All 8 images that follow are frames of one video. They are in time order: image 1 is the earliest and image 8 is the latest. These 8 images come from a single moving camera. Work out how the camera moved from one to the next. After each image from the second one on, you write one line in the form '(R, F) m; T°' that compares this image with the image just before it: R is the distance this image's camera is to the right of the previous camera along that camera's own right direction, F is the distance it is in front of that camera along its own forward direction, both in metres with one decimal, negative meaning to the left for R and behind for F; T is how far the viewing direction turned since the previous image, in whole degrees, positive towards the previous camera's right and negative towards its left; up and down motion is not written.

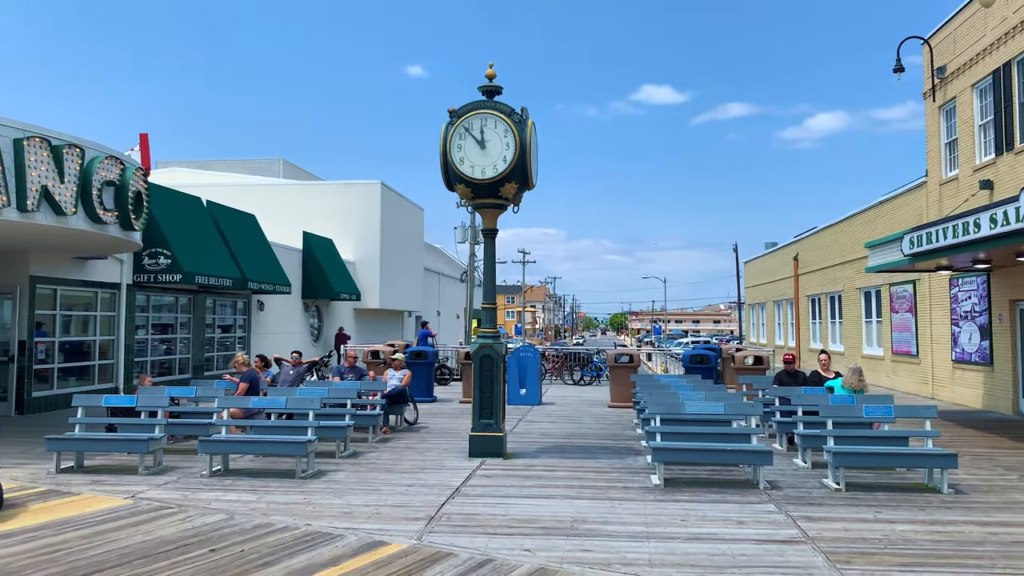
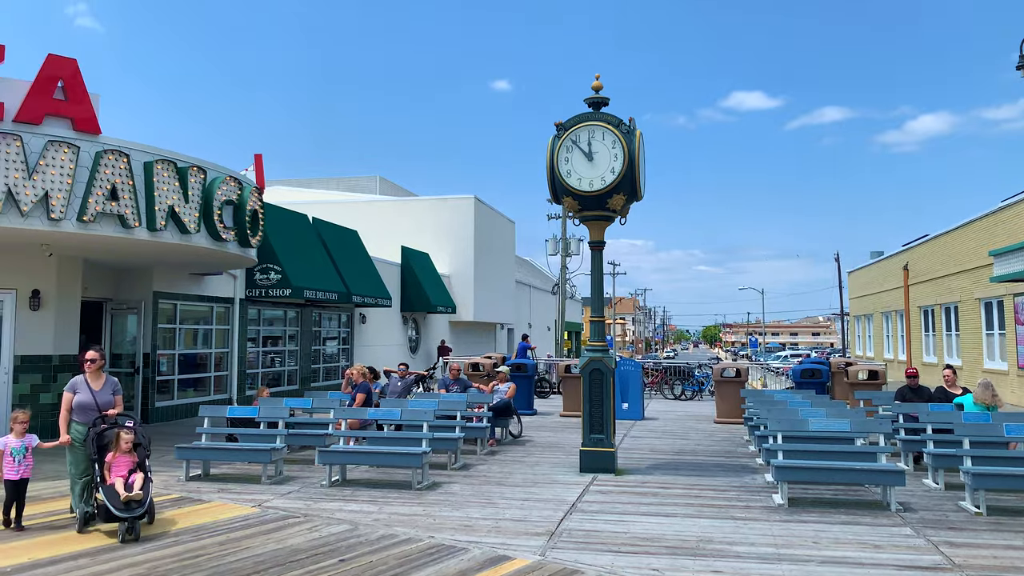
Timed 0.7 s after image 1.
(-0.2, 0.0) m; -6°
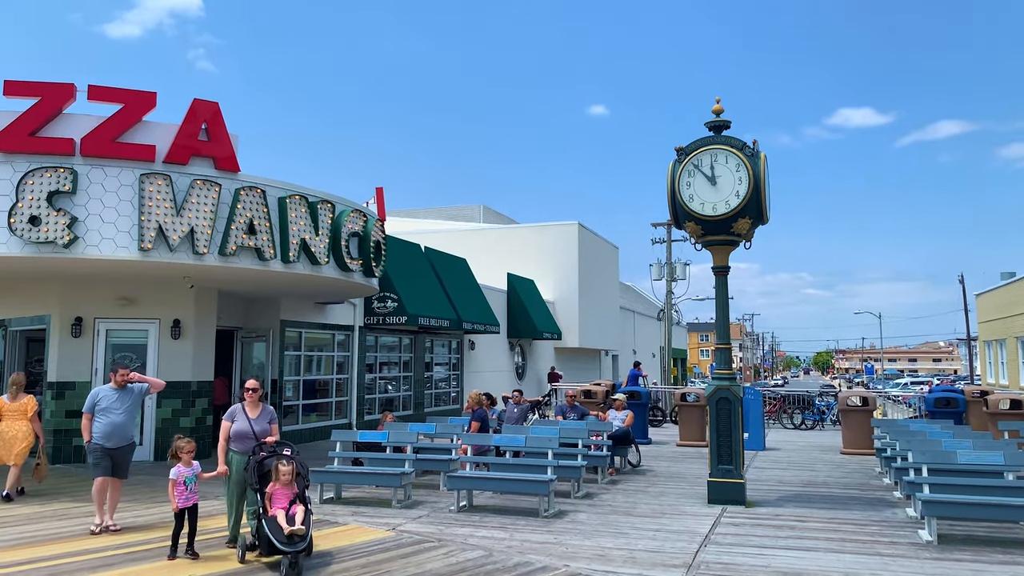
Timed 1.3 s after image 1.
(-0.3, 0.0) m; -7°
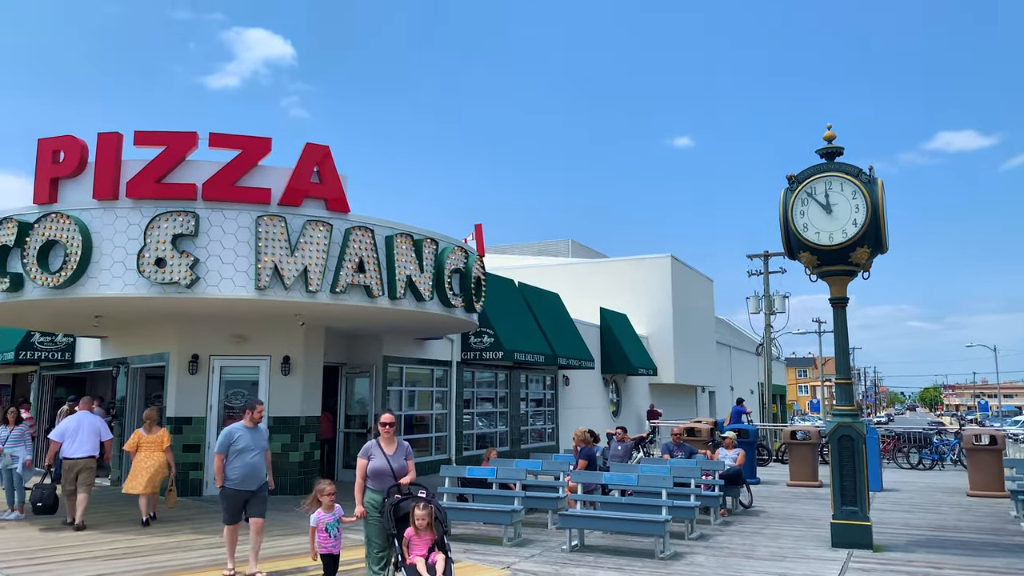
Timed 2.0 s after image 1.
(-0.2, 0.0) m; -6°
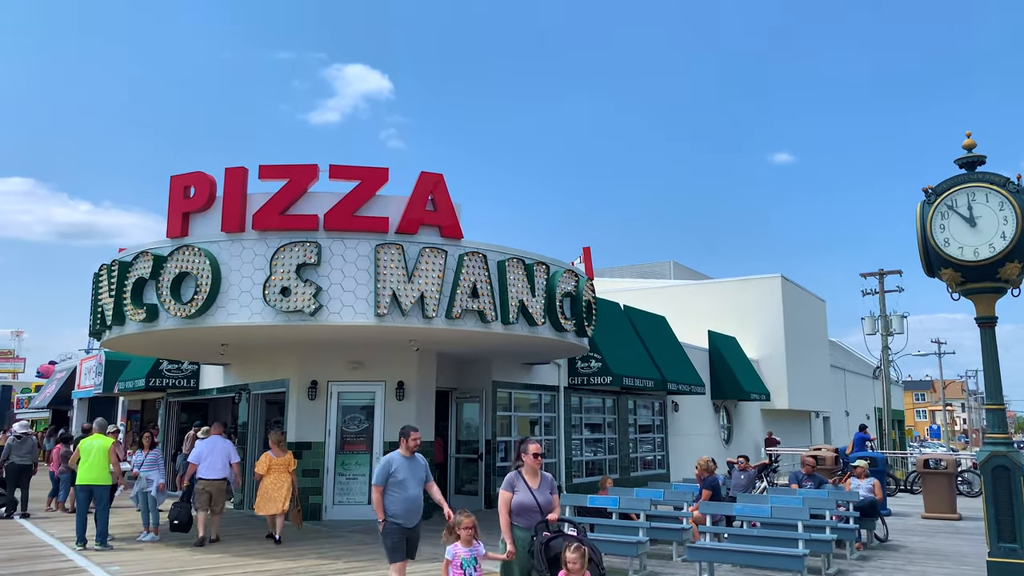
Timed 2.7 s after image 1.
(-0.3, +0.1) m; -7°
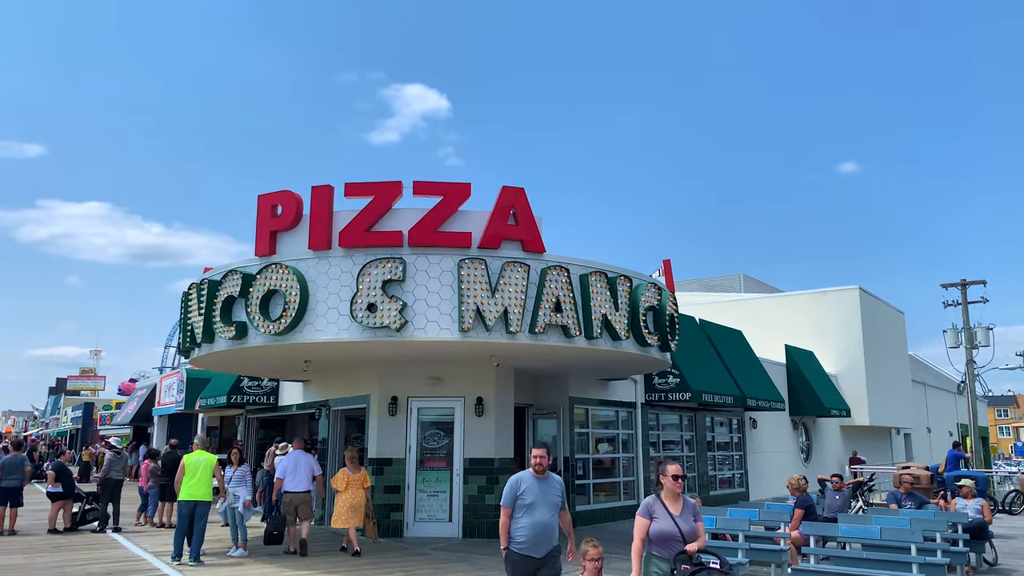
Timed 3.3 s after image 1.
(-0.3, +0.1) m; -4°
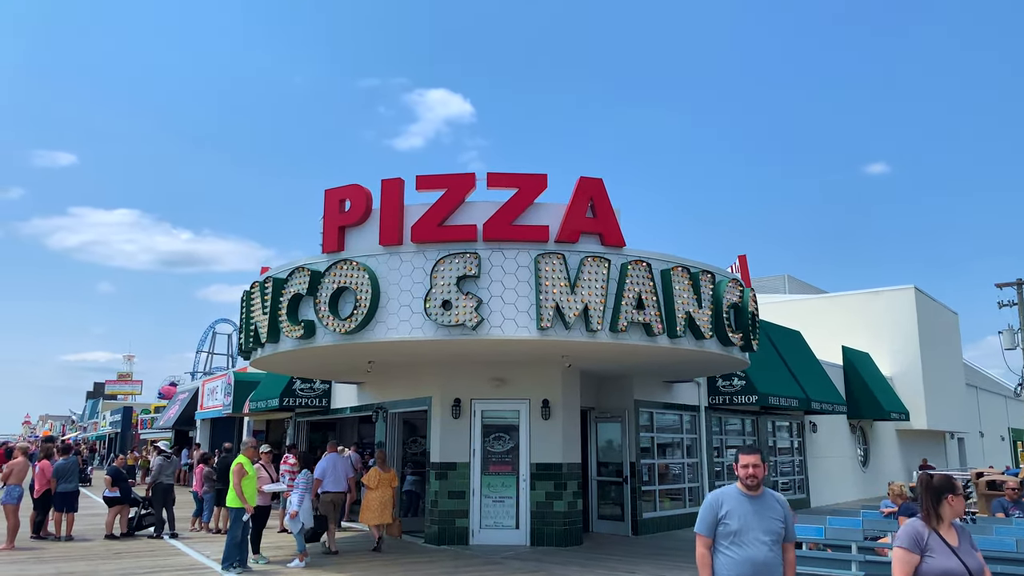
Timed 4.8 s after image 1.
(-0.7, +0.5) m; -2°
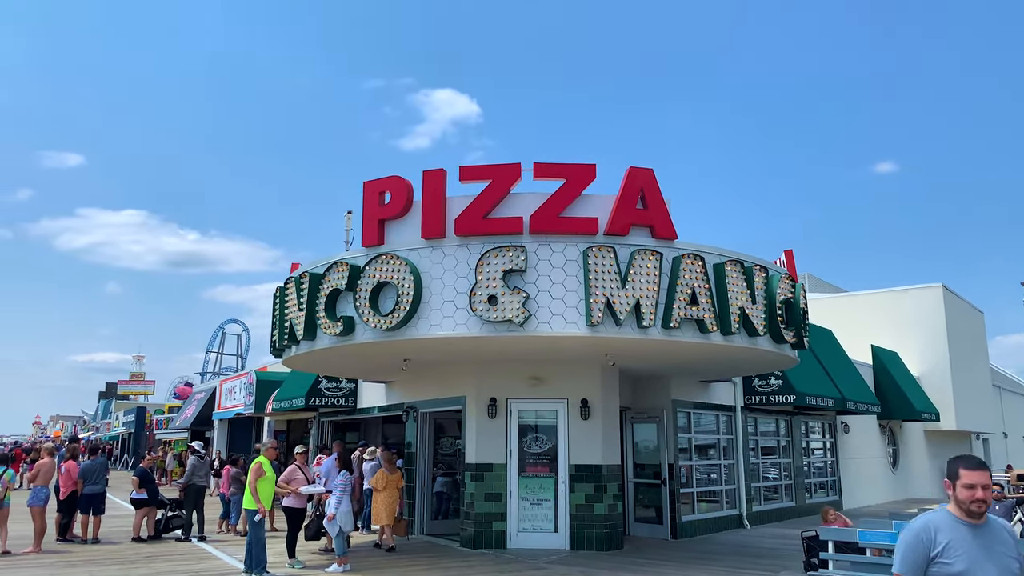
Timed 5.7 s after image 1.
(-0.5, +0.4) m; 0°
